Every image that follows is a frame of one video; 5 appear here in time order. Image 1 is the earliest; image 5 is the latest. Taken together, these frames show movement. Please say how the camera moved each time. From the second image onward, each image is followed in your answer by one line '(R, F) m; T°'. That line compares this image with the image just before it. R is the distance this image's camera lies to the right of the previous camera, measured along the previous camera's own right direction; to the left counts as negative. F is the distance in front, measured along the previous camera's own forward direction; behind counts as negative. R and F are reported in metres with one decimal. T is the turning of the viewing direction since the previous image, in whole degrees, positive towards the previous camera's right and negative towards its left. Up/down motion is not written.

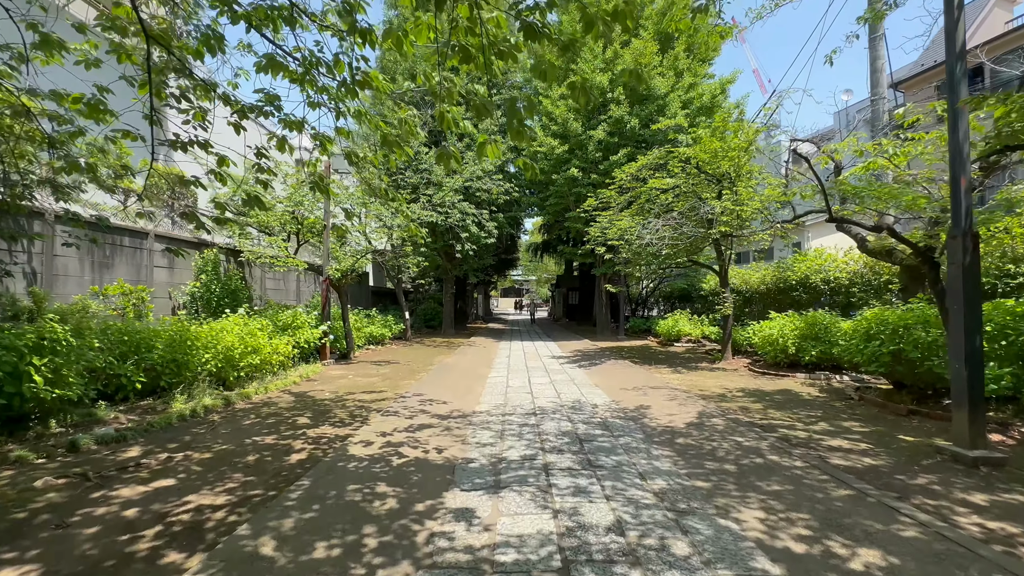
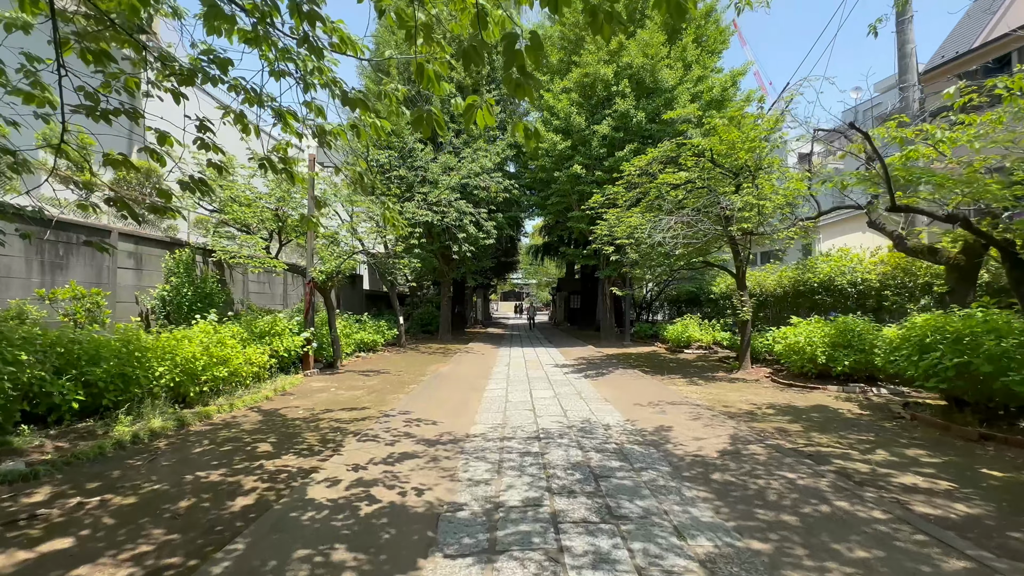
(0.0, +0.9) m; 0°
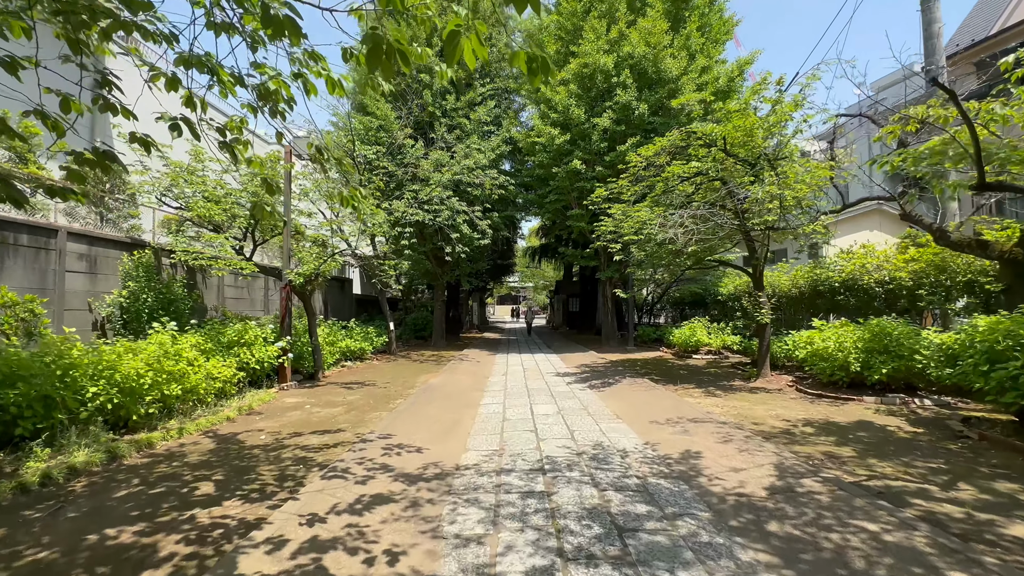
(0.0, +0.9) m; 0°
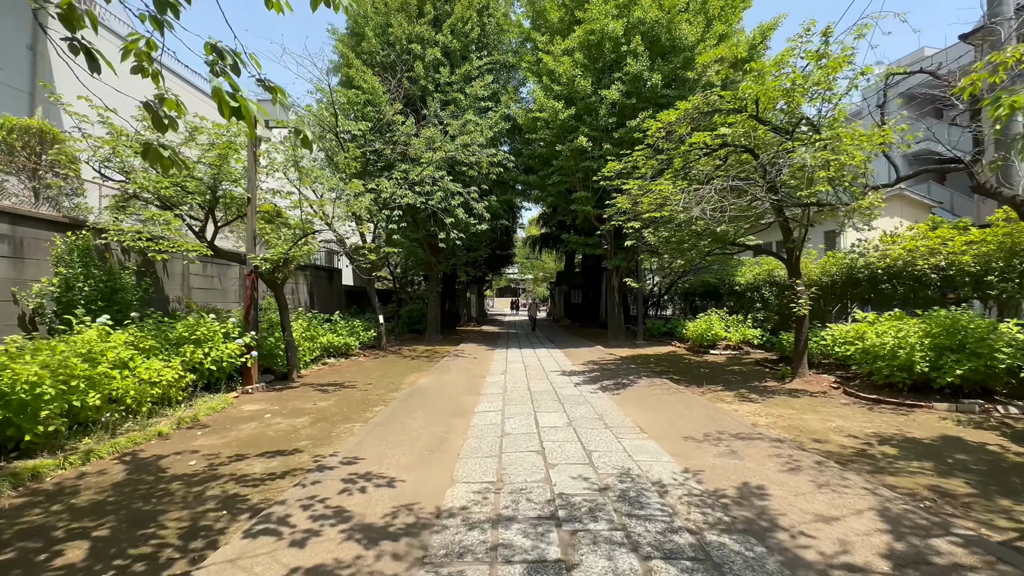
(0.0, +1.2) m; 0°
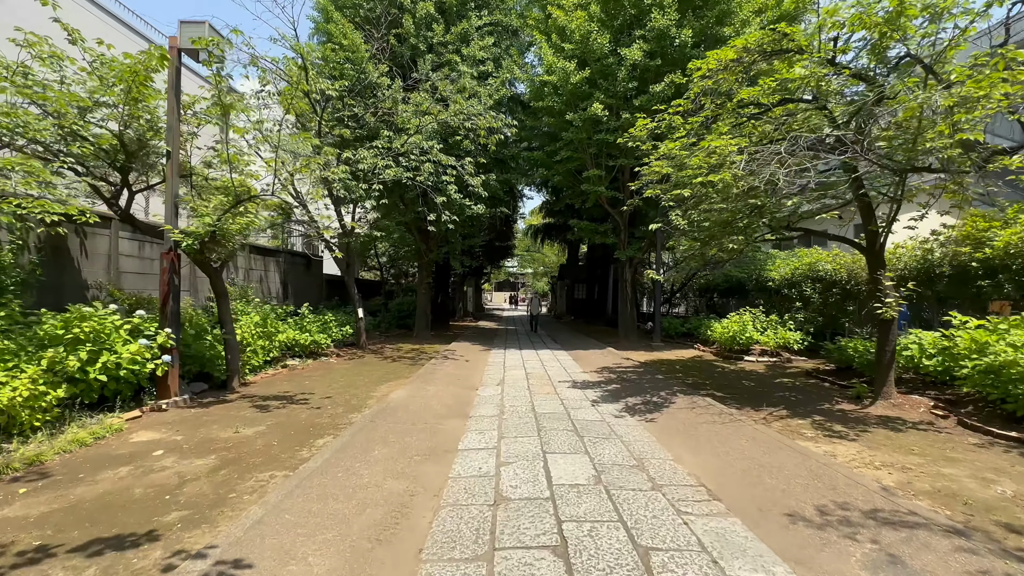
(0.0, +1.9) m; 0°
